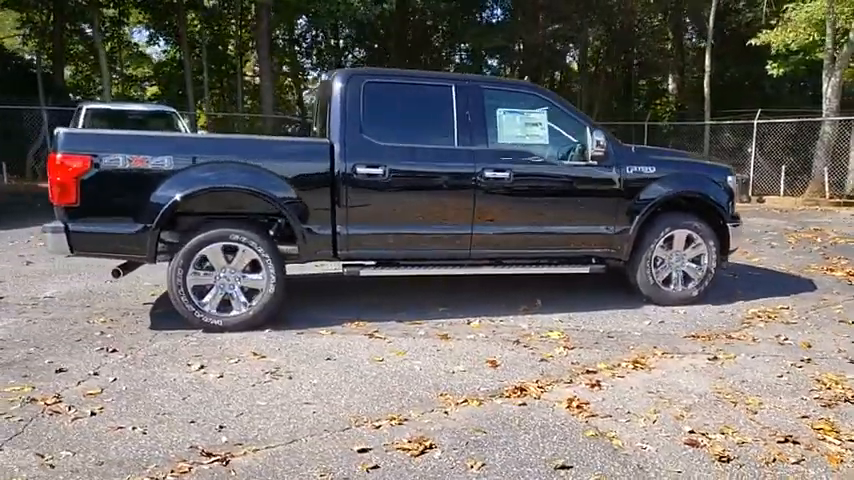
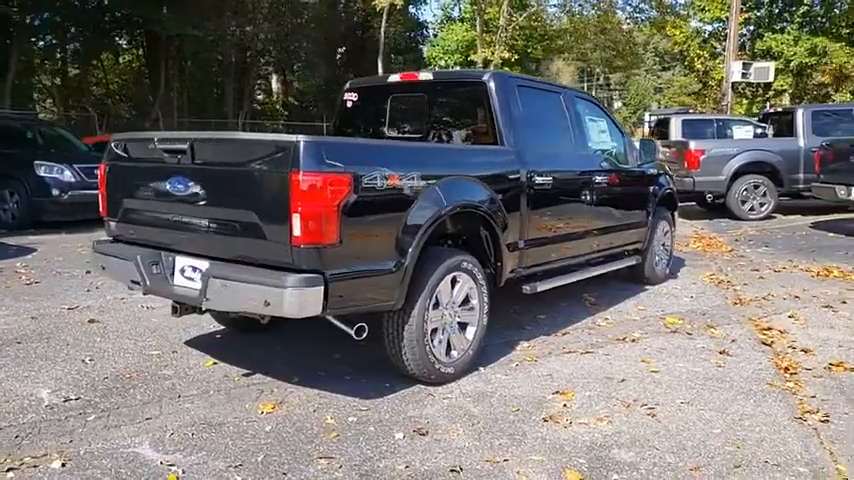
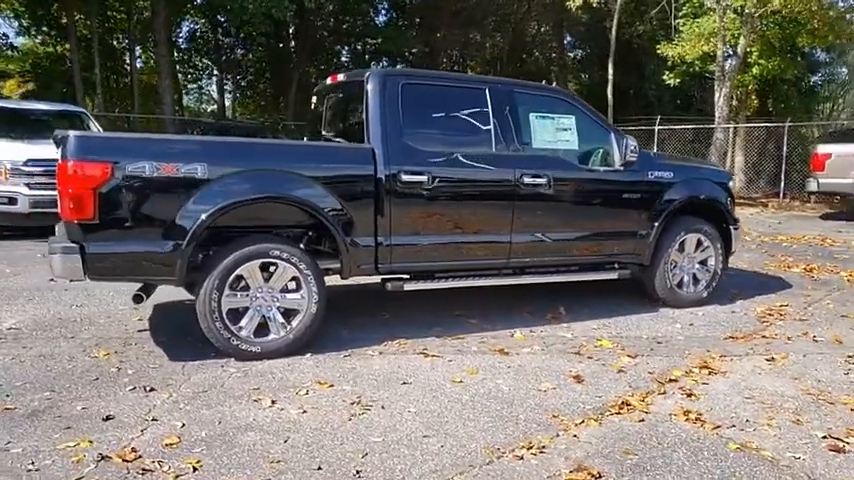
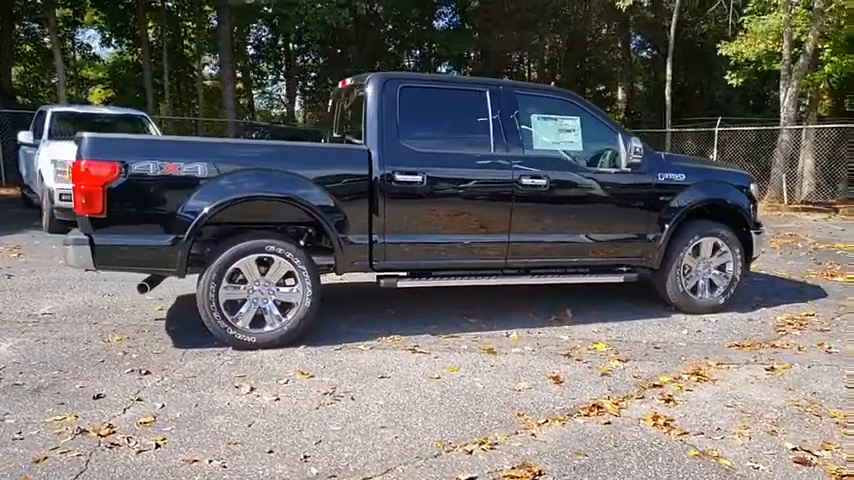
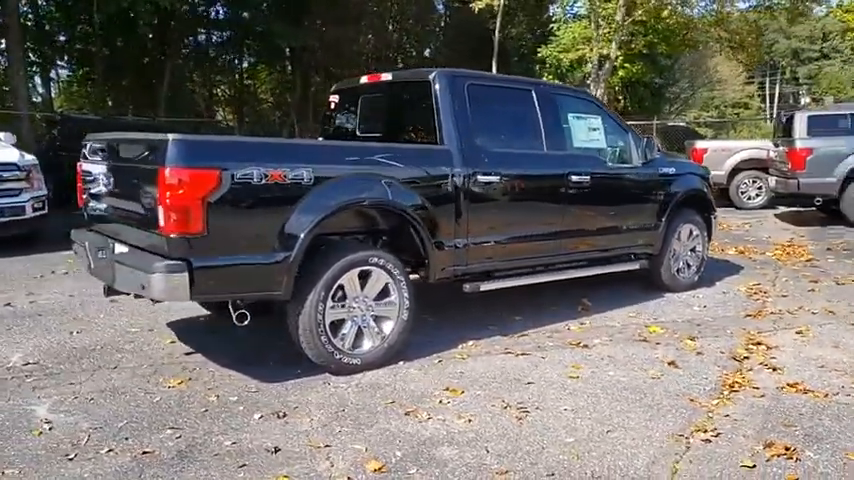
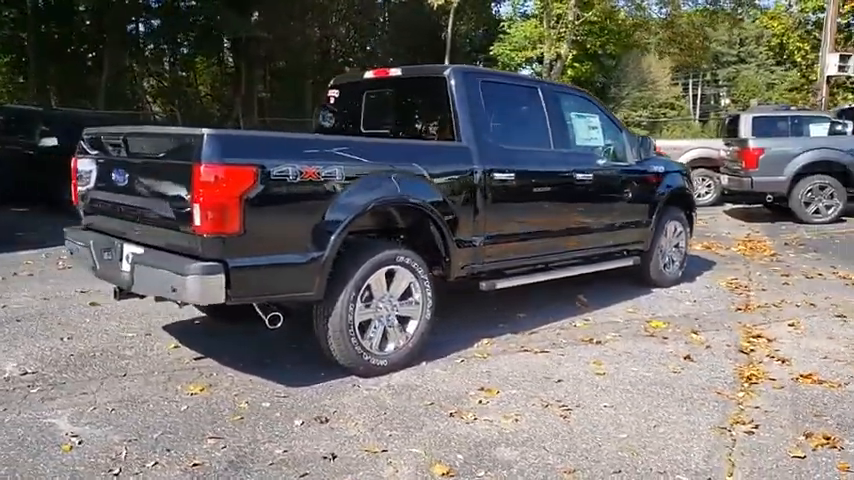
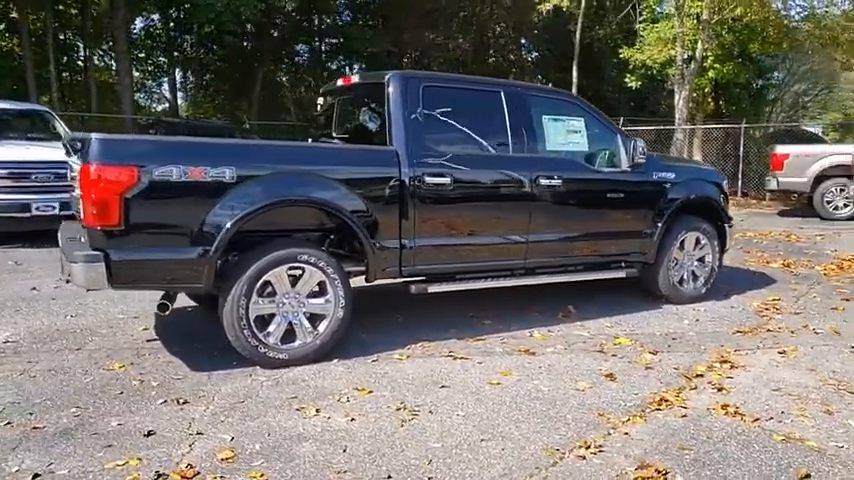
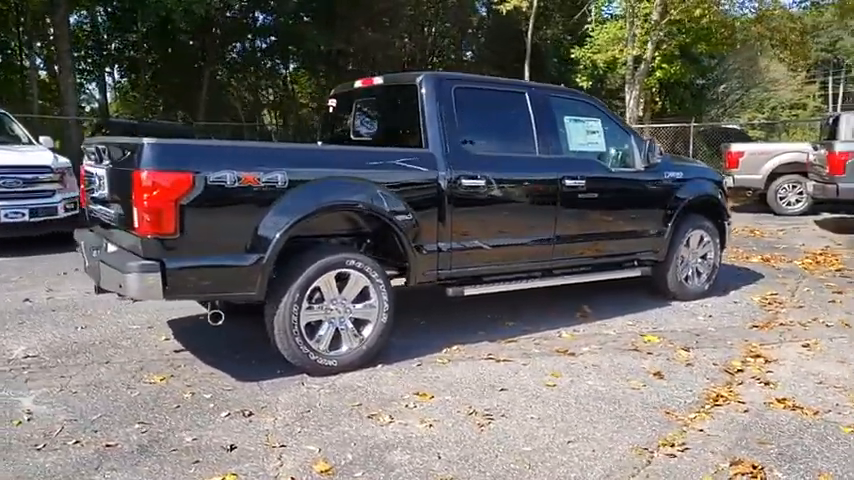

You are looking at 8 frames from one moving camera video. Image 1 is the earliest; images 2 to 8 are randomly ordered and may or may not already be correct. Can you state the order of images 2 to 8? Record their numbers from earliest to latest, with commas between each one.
4, 3, 7, 8, 5, 6, 2
